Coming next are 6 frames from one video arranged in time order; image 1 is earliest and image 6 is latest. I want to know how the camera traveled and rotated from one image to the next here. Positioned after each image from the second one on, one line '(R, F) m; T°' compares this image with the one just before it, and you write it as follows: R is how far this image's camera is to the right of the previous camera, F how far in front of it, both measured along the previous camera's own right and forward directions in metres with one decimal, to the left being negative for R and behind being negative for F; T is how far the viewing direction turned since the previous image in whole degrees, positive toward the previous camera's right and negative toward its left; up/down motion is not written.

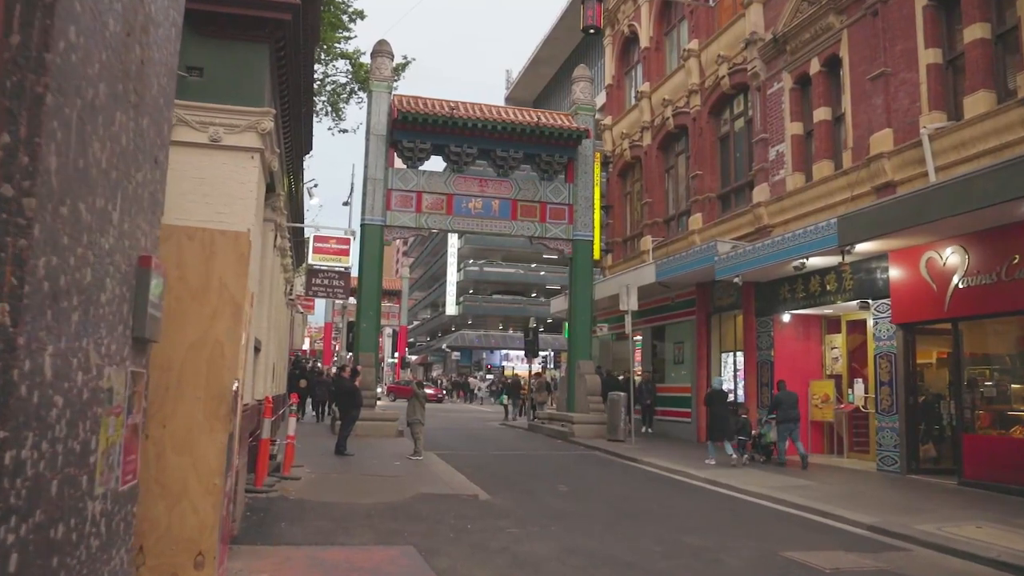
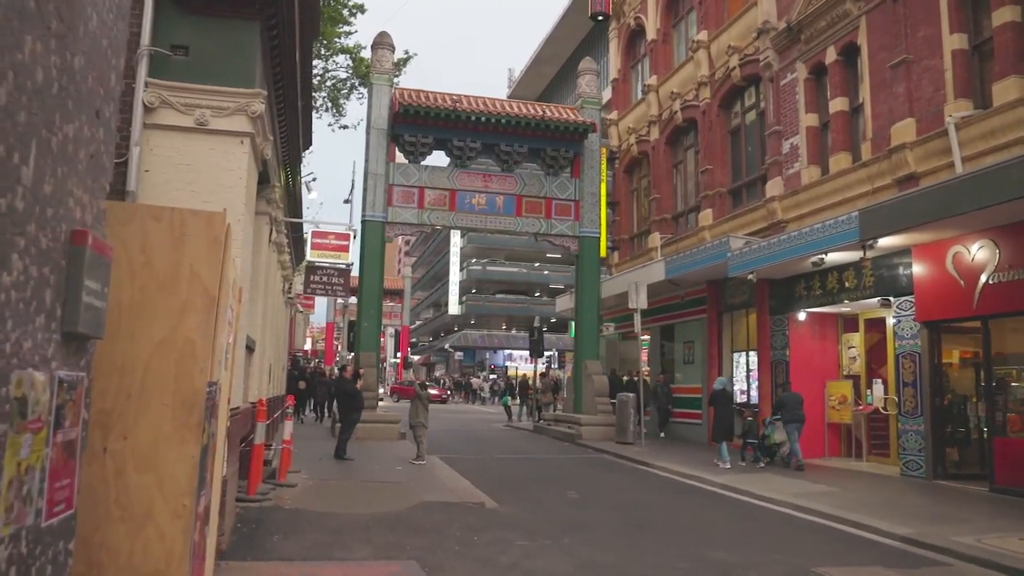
(-0.1, +0.6) m; 0°
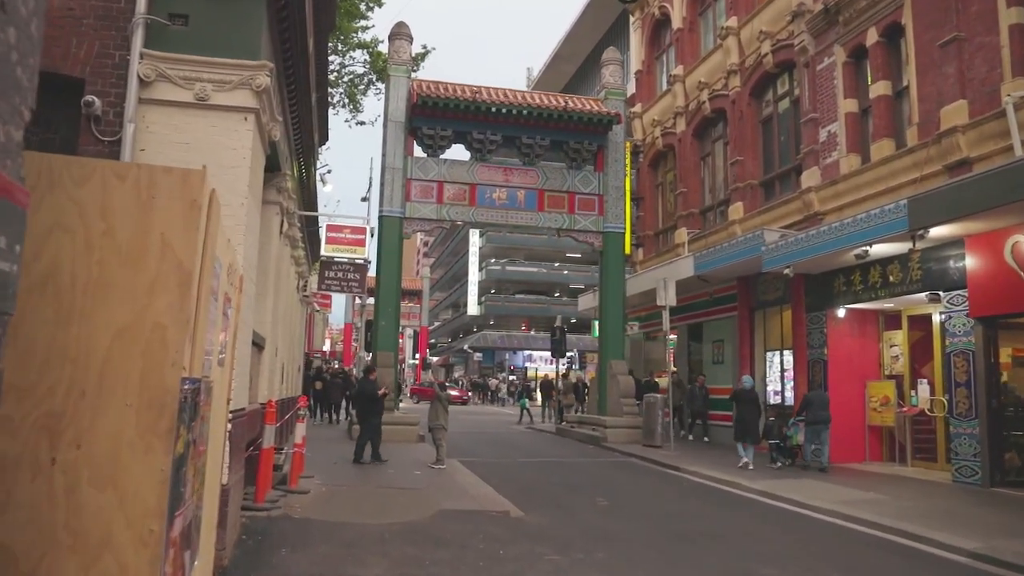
(-0.1, +0.7) m; -1°
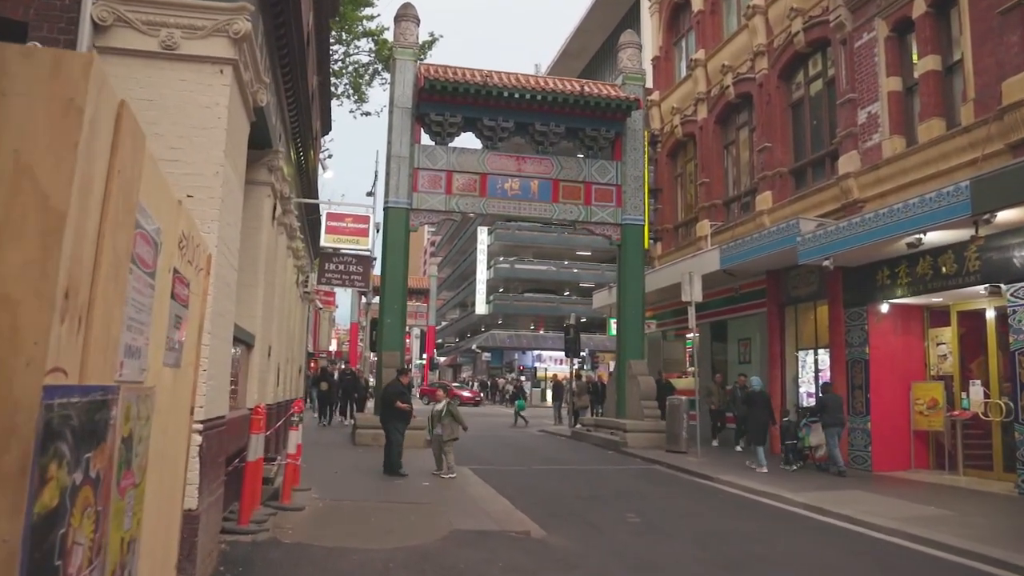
(-0.1, +1.1) m; 0°
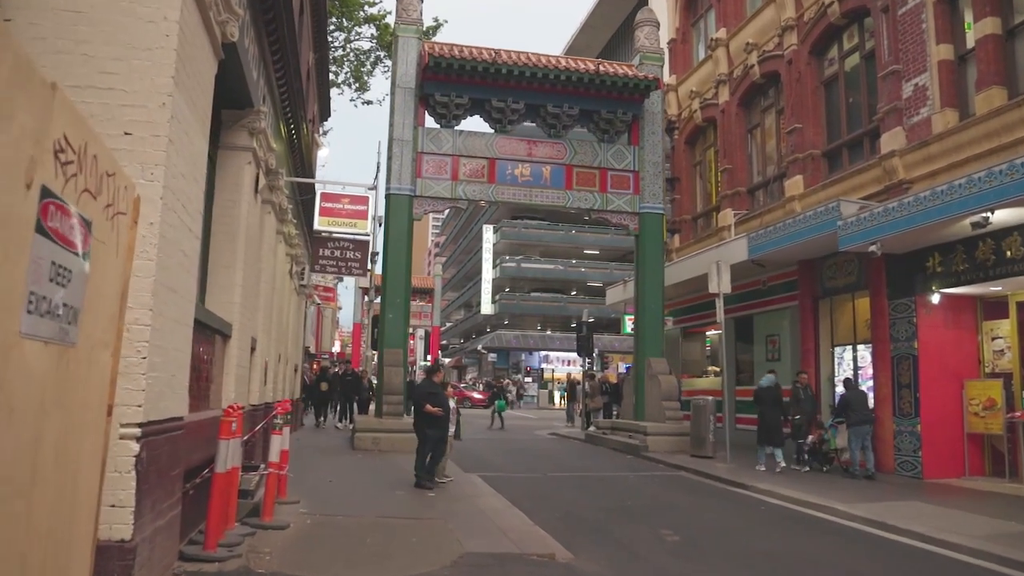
(-0.1, +1.3) m; 0°
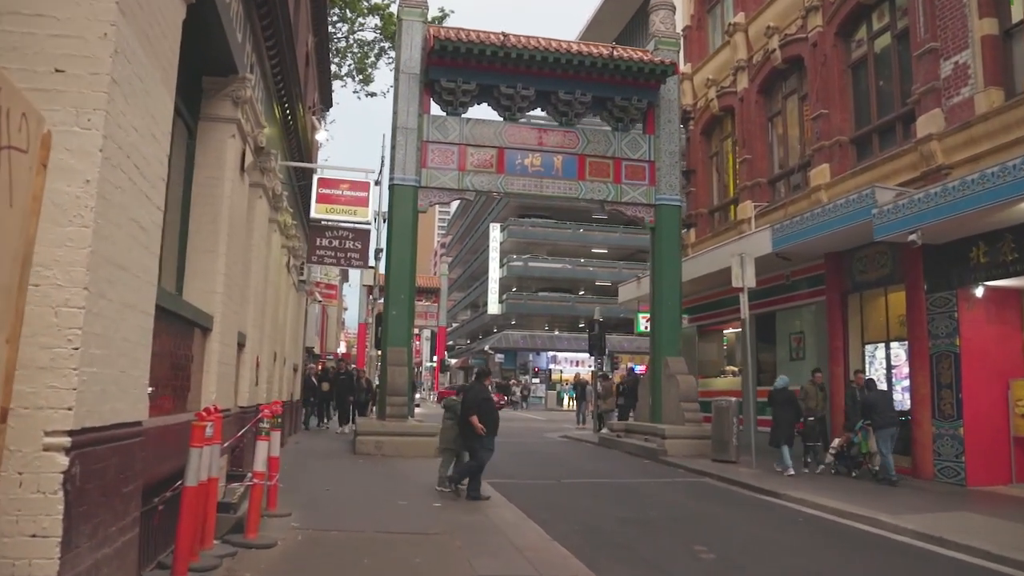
(-0.1, +0.9) m; 0°
